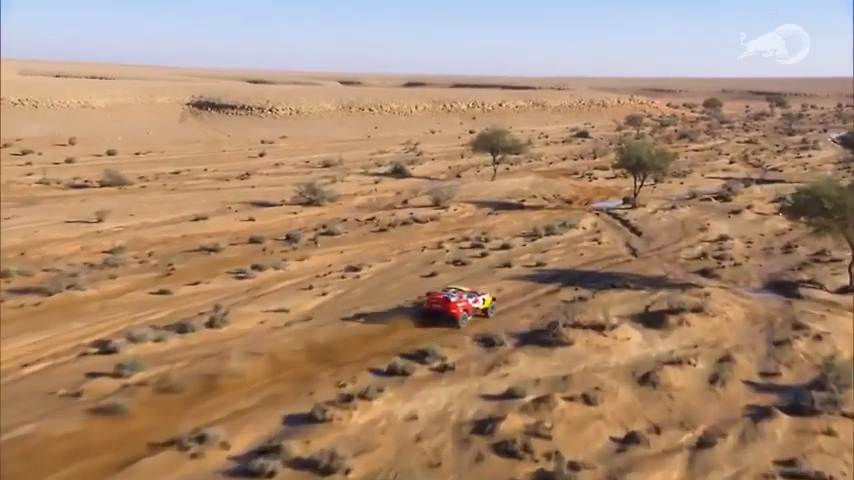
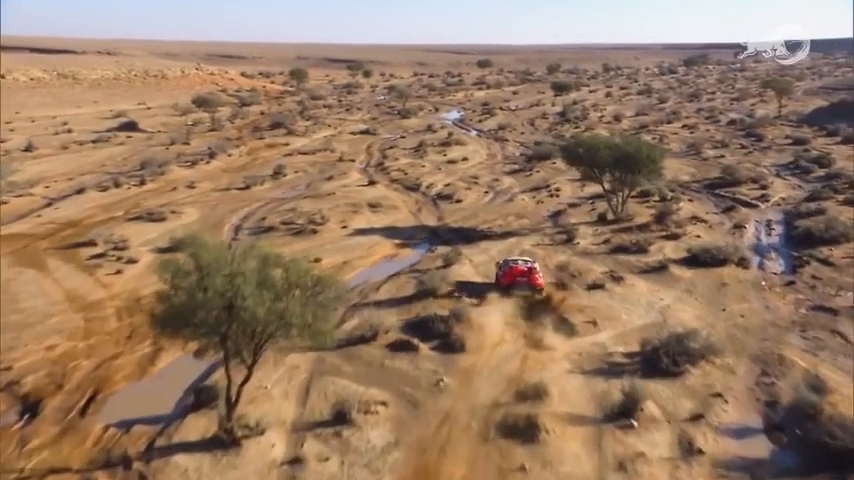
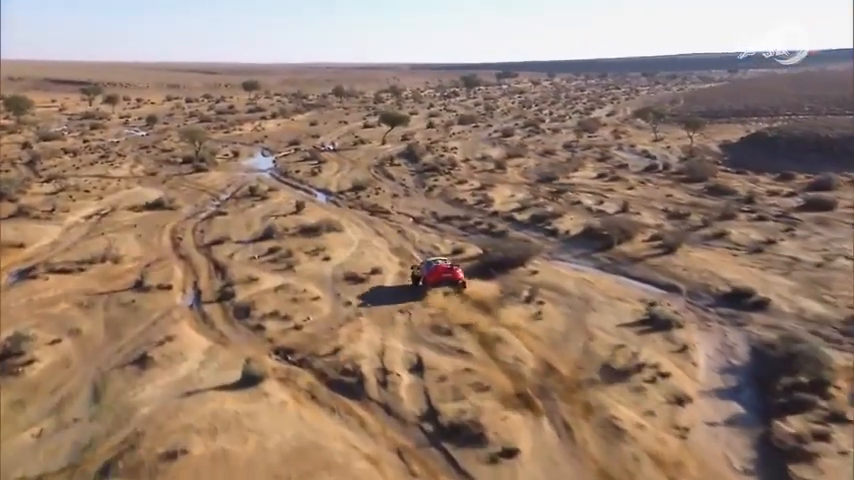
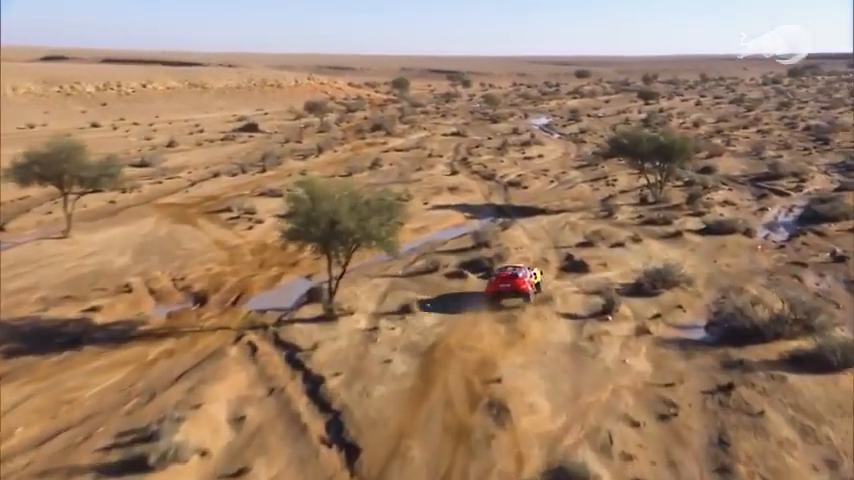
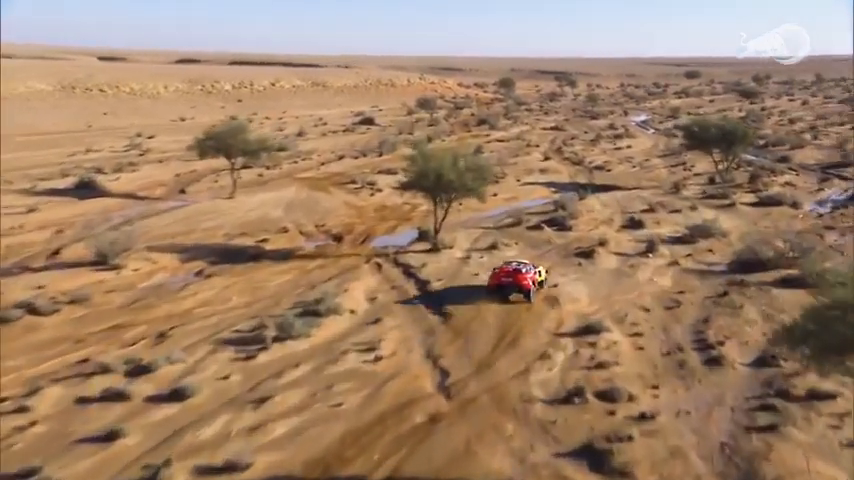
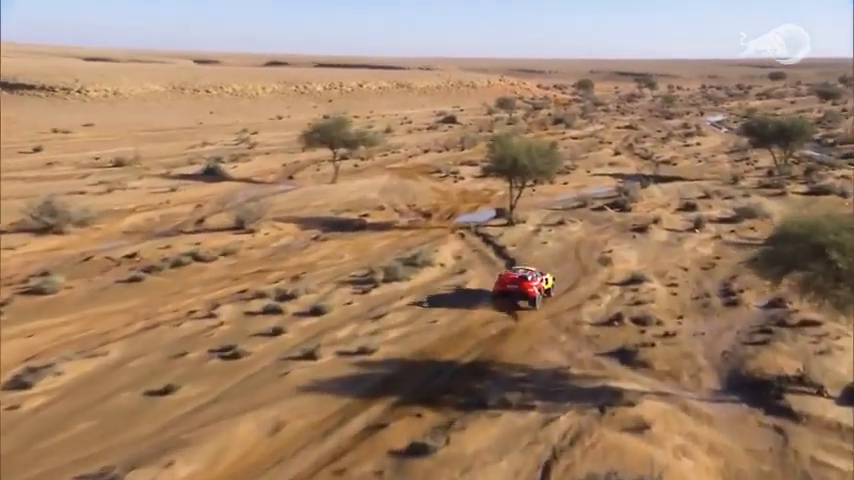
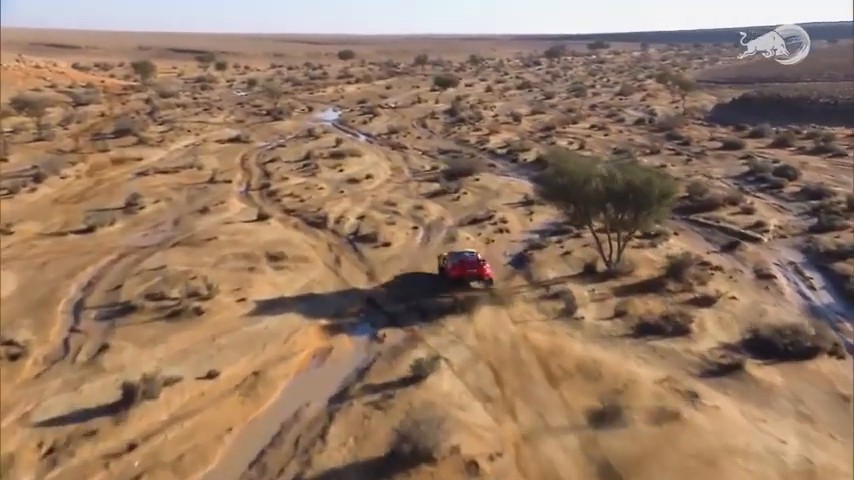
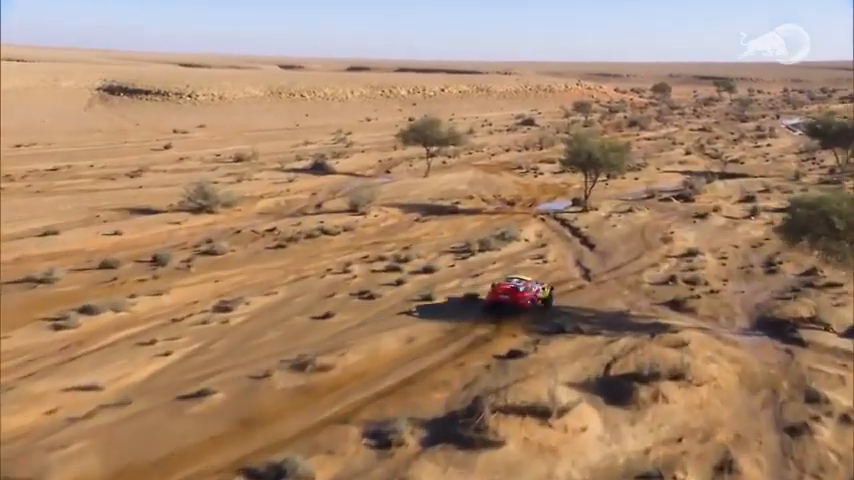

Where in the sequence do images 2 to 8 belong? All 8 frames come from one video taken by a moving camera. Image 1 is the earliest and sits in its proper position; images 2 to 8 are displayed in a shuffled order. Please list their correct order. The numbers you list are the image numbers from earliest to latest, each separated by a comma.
8, 6, 5, 4, 2, 7, 3
